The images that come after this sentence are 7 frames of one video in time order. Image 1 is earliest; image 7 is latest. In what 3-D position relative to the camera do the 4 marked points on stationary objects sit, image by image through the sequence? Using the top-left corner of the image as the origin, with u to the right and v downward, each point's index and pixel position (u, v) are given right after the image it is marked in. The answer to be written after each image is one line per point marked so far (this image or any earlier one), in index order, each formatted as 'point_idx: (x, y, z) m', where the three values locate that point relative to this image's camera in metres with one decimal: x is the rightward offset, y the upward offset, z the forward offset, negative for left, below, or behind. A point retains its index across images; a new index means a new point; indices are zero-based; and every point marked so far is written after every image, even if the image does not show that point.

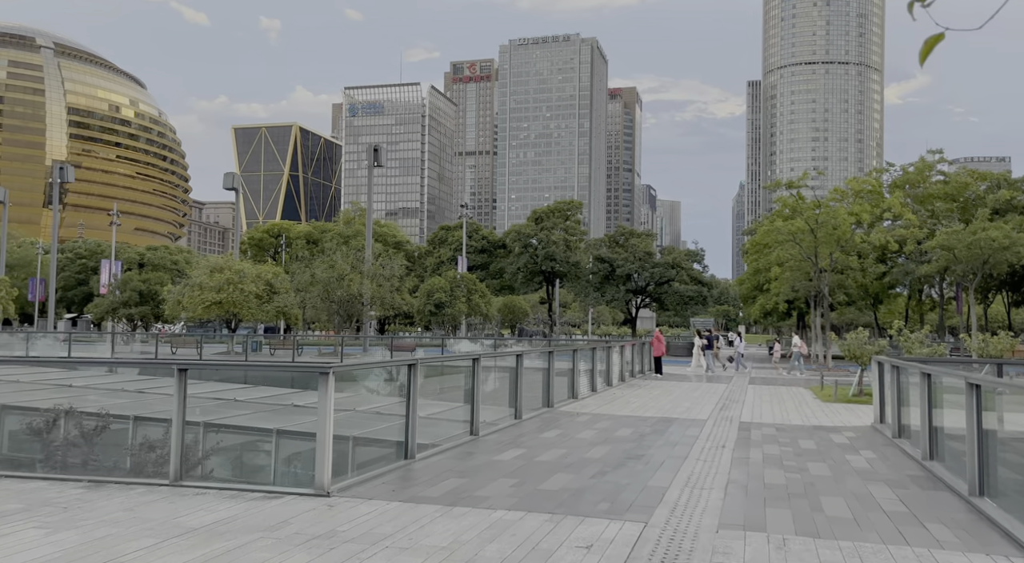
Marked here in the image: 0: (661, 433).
0: (+1.7, -1.8, +9.4) m
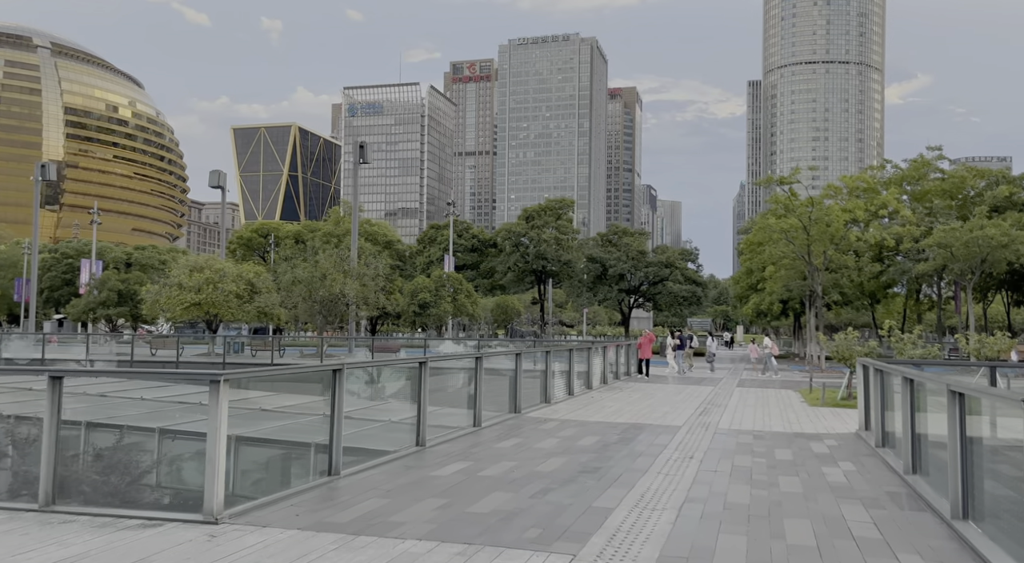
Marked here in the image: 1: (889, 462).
0: (+1.2, -1.7, +8.7) m
1: (+3.4, -1.6, +7.3) m
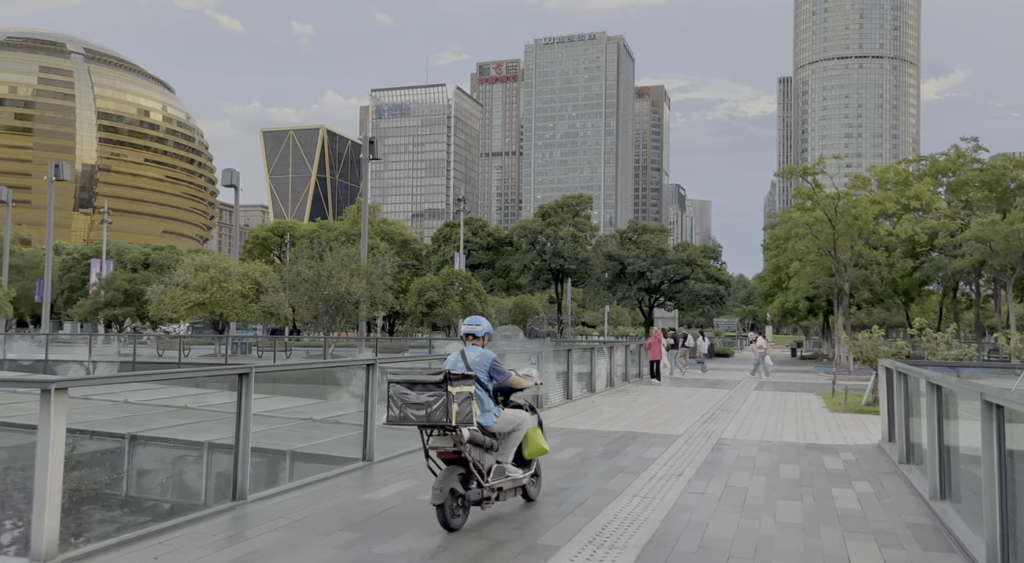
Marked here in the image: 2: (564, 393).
0: (+0.9, -1.6, +7.6) m
1: (+3.0, -1.5, +6.1) m
2: (+0.8, -1.8, +13.4) m
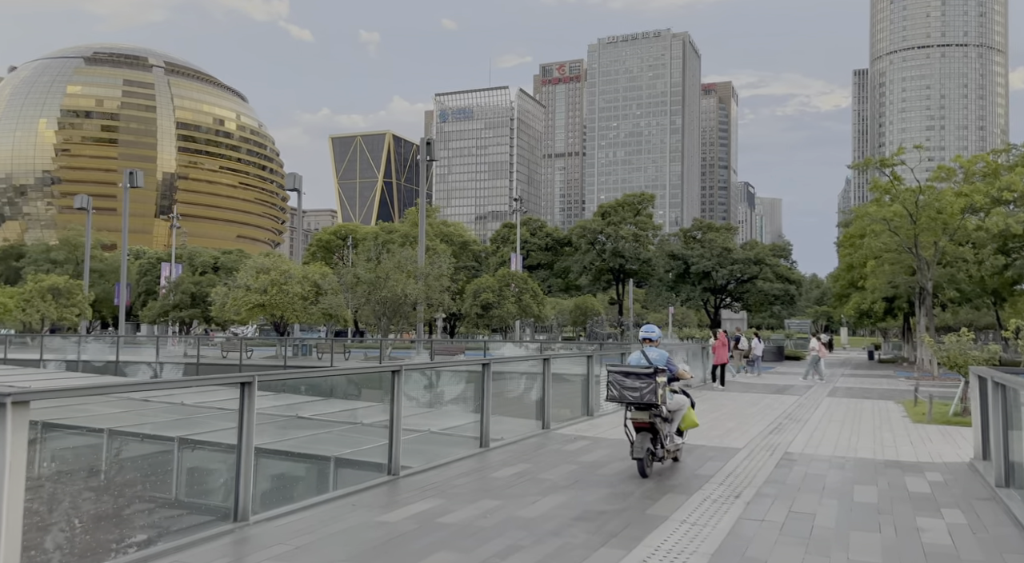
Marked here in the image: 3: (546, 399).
0: (+1.3, -1.6, +6.9) m
1: (+3.2, -1.5, +5.2) m
2: (+1.6, -1.8, +12.6) m
3: (+0.4, -1.5, +10.4) m
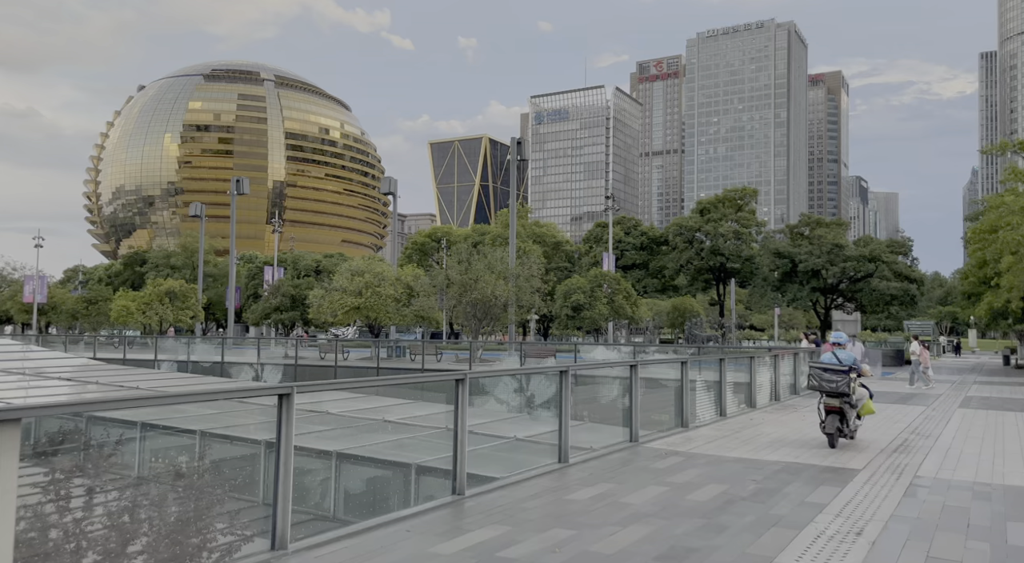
0: (+1.9, -1.6, +6.0) m
1: (+3.6, -1.4, +4.1) m
2: (+2.9, -1.8, +11.6) m
3: (+1.4, -1.5, +9.5) m
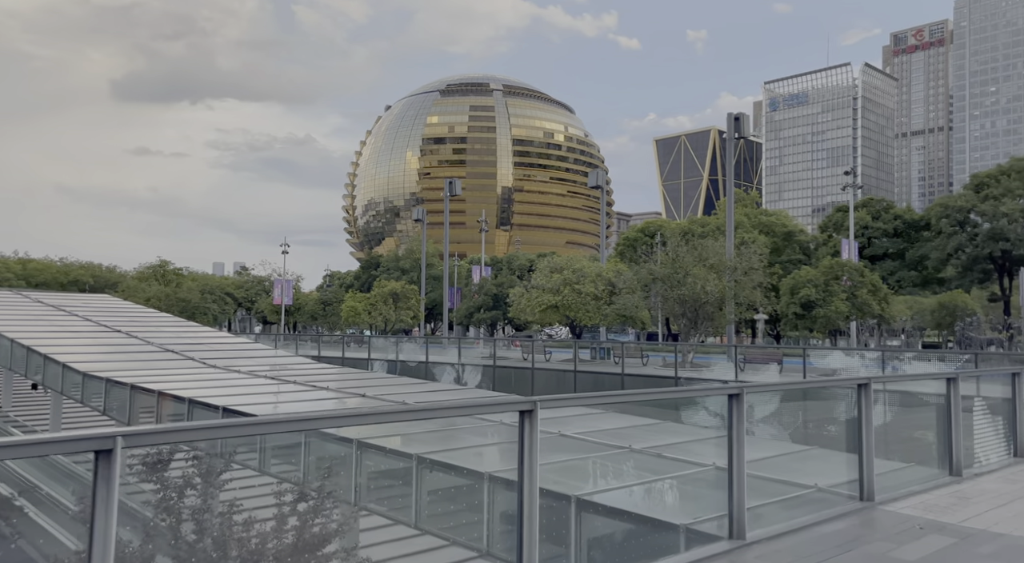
0: (+2.2, -1.3, +2.8) m
1: (+3.3, -1.1, +0.4) m
2: (+4.8, -1.6, +7.9) m
3: (+2.8, -1.2, +6.3) m
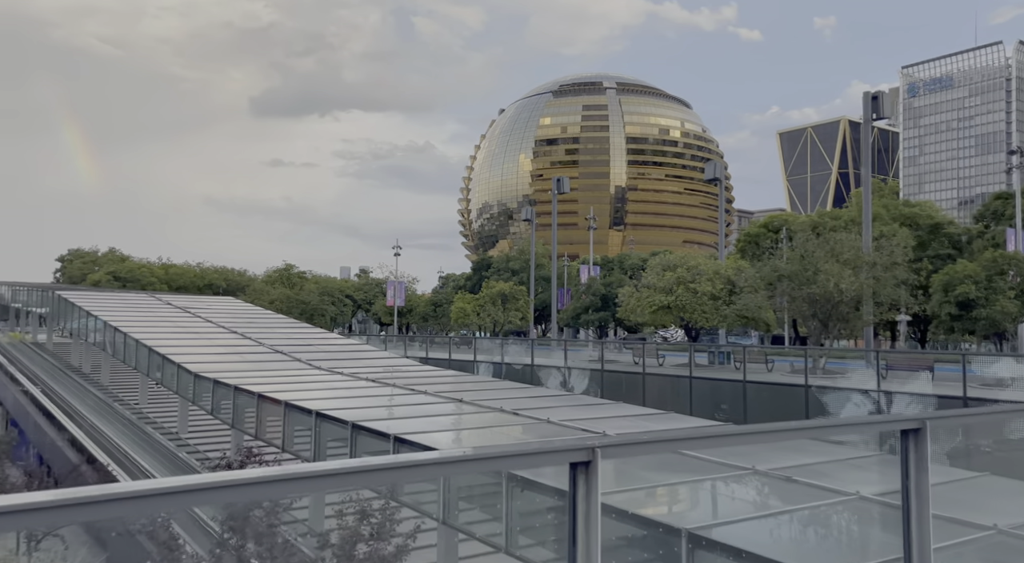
0: (+2.2, -1.2, +1.1) m
1: (+3.0, -1.0, -1.4) m
2: (+5.5, -1.4, +5.7) m
3: (+3.2, -1.1, +4.5) m
